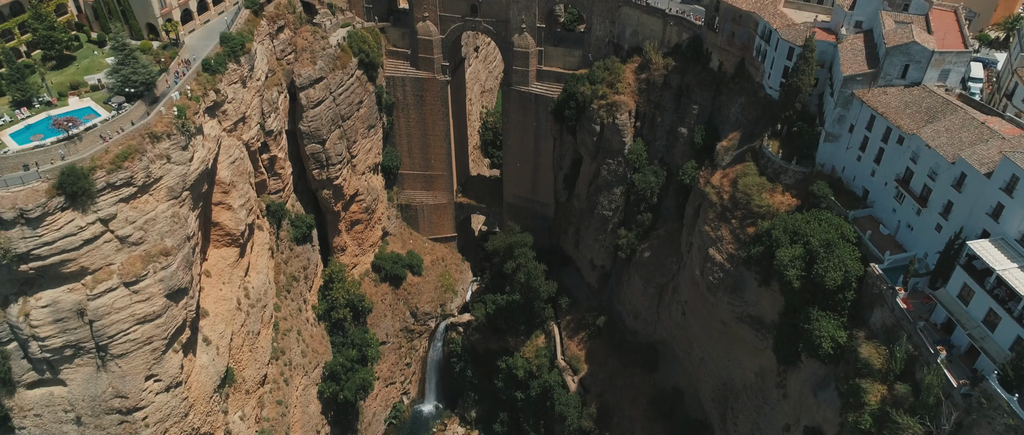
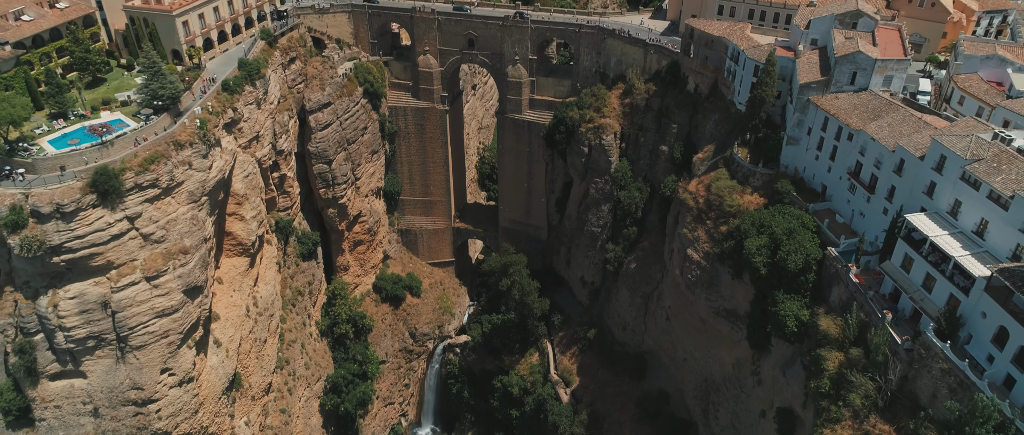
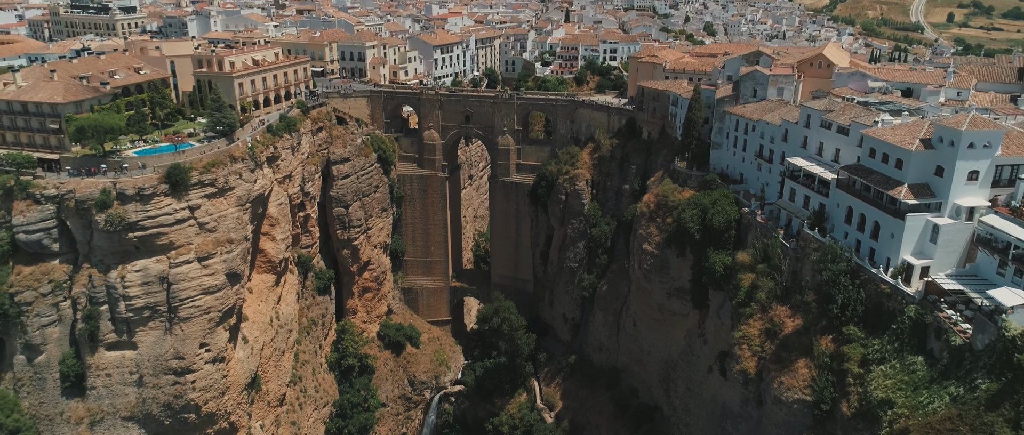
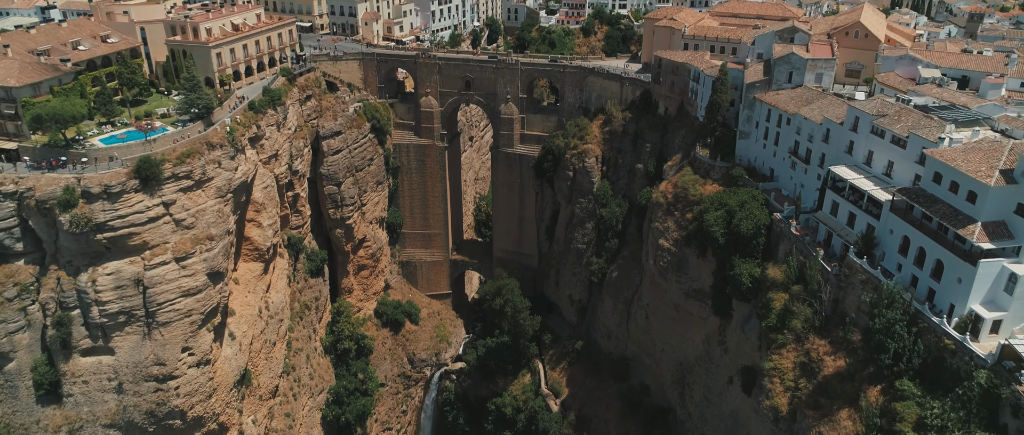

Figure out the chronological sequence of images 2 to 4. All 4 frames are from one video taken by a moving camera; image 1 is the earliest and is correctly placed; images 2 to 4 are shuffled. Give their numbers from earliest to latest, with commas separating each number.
2, 4, 3
